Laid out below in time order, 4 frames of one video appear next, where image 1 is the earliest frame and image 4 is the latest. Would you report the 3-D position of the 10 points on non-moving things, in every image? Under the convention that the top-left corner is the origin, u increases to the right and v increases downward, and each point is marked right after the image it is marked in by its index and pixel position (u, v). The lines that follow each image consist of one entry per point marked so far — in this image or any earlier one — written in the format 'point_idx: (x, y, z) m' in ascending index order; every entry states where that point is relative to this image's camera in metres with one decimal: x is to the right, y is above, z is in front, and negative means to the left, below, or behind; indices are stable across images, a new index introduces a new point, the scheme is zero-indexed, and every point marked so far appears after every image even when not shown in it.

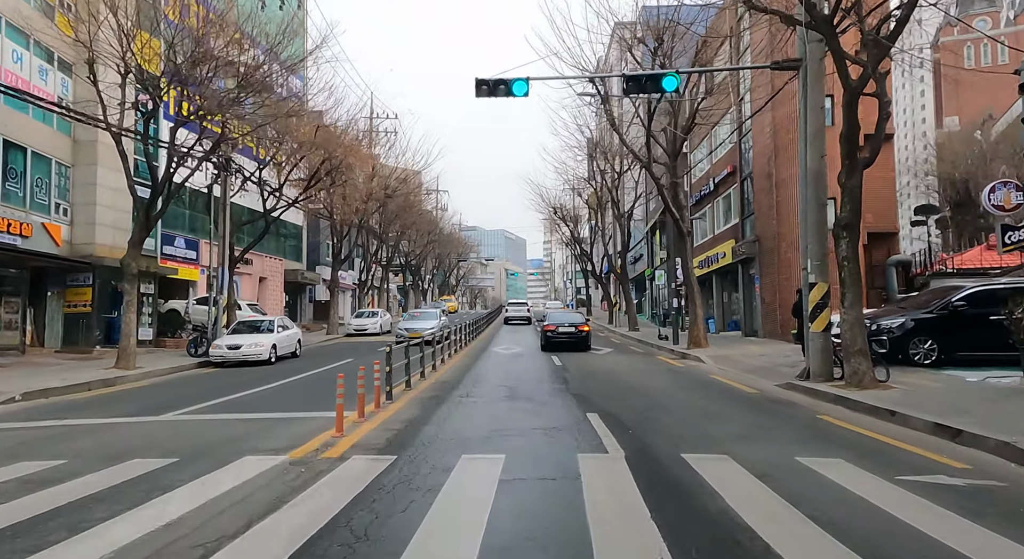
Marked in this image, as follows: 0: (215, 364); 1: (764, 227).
0: (-7.4, -2.1, +15.5) m
1: (+7.4, +1.6, +18.1) m
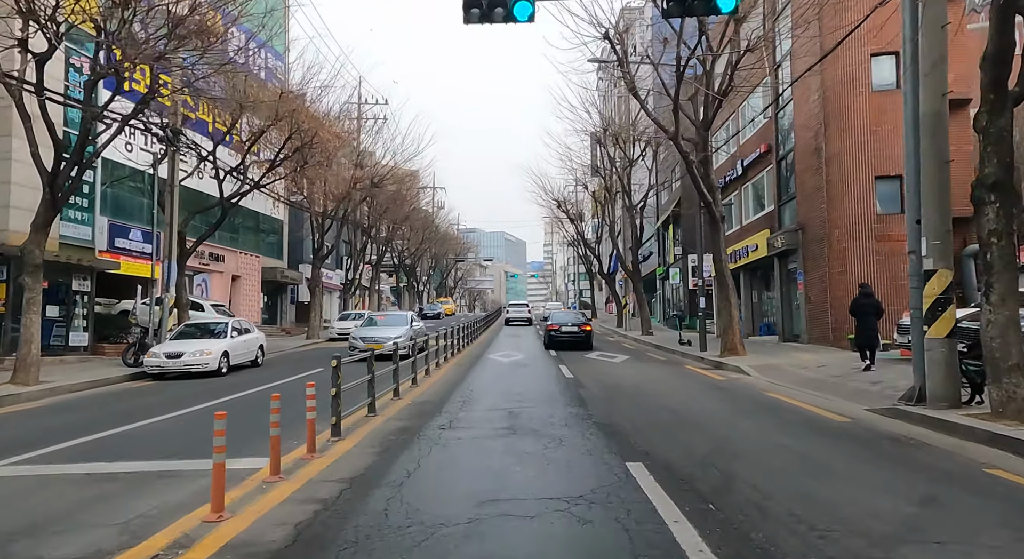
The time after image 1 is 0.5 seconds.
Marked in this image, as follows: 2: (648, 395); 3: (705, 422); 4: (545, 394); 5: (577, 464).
0: (-7.4, -2.0, +12.8) m
1: (+7.4, +1.7, +15.4) m
2: (+2.1, -1.8, +9.6) m
3: (+2.2, -1.6, +7.0) m
4: (+0.5, -1.8, +9.7) m
5: (+0.6, -1.6, +5.3) m
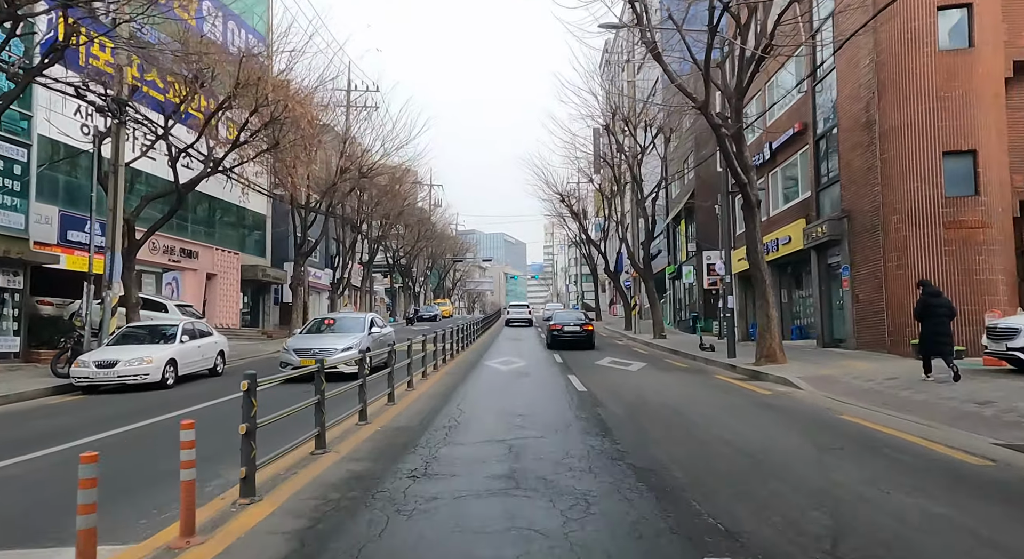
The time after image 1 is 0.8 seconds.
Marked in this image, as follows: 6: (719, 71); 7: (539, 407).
0: (-7.4, -1.9, +10.7) m
1: (+7.4, +1.8, +13.4) m
2: (+2.1, -1.7, +7.6) m
3: (+2.2, -1.5, +5.0) m
4: (+0.5, -1.7, +7.6) m
5: (+0.6, -1.4, +3.2) m
6: (+4.2, +4.2, +12.6) m
7: (+0.4, -1.7, +8.4) m
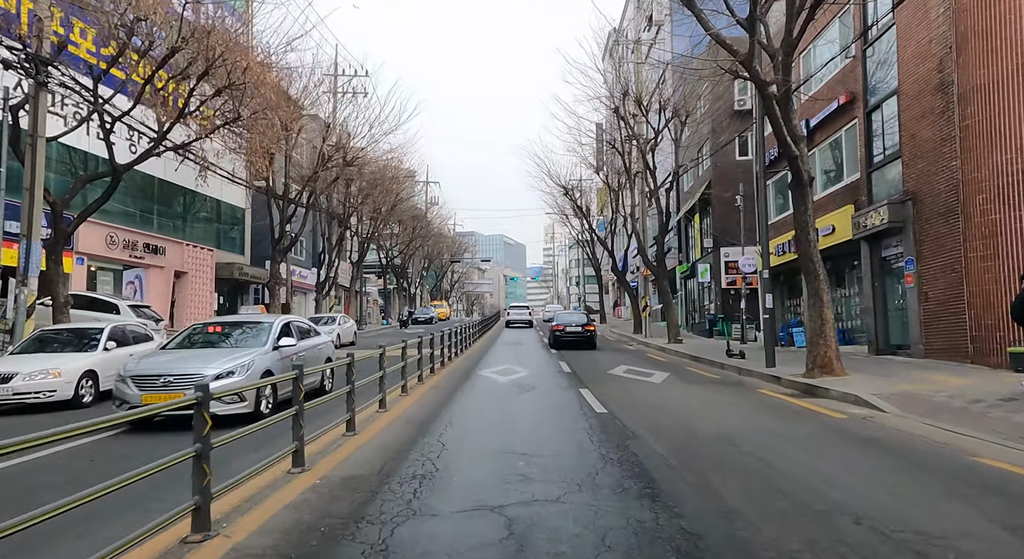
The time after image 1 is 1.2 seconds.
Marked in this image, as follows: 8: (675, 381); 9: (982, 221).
0: (-7.4, -1.8, +8.6) m
1: (+7.4, +1.9, +11.2) m
2: (+2.1, -1.5, +5.4) m
3: (+2.2, -1.3, +2.8) m
4: (+0.5, -1.5, +5.4) m
5: (+0.6, -1.3, +1.1) m
6: (+4.2, +4.3, +10.5) m
7: (+0.4, -1.6, +6.3) m
8: (+3.0, -1.9, +11.6) m
9: (+7.4, +0.8, +10.0) m
